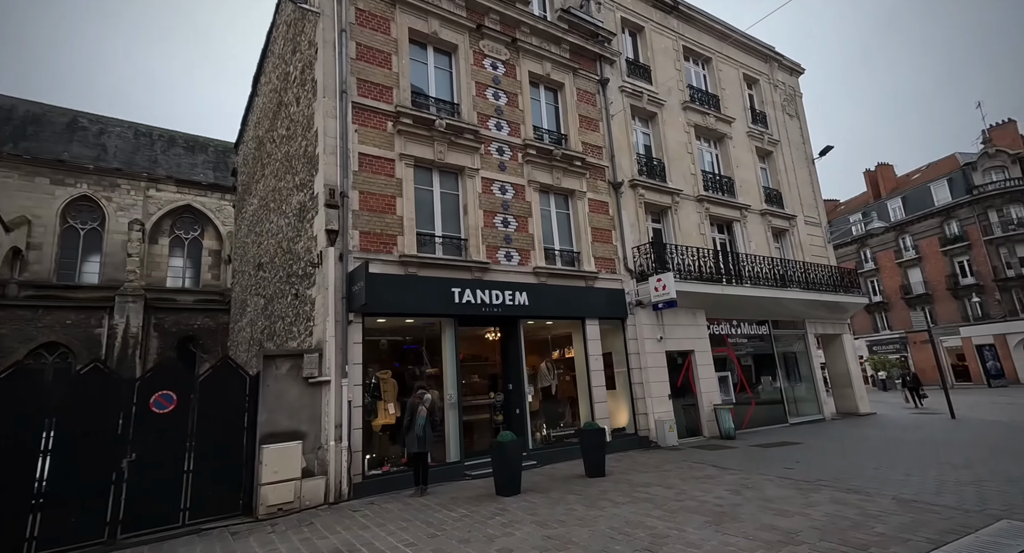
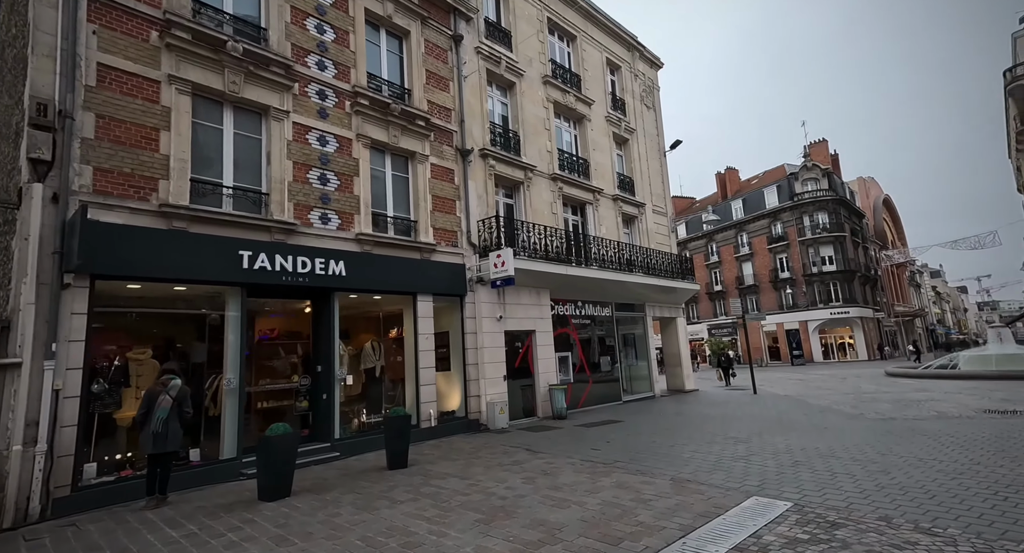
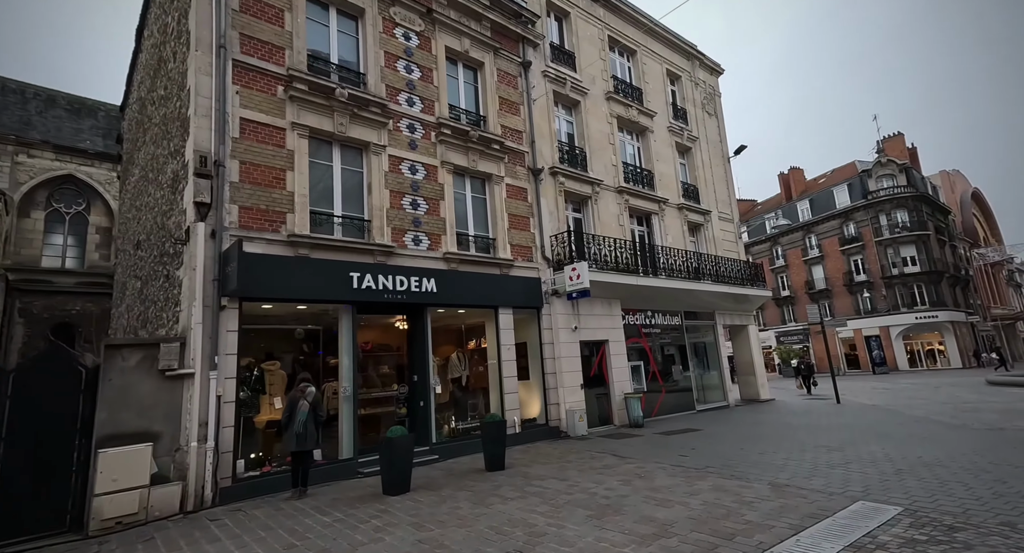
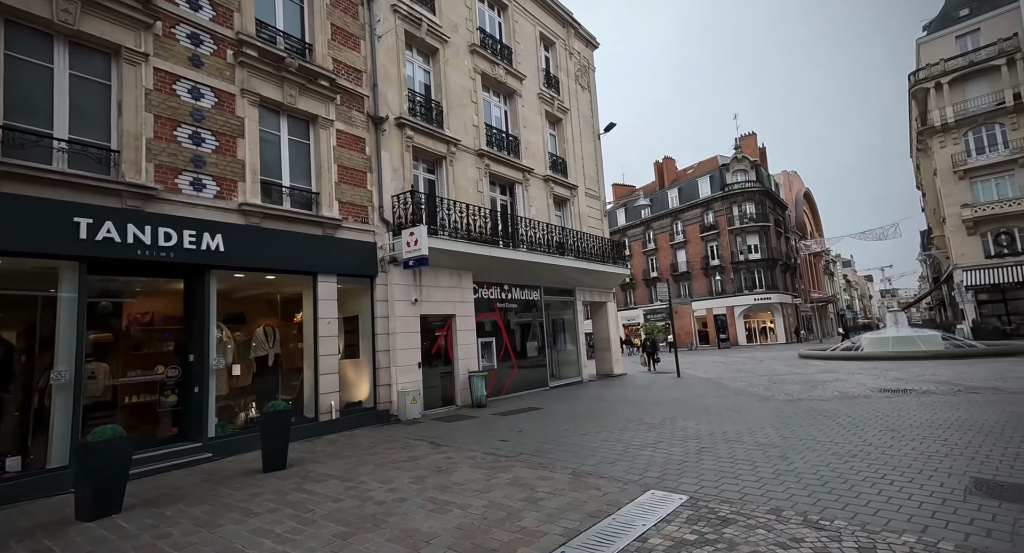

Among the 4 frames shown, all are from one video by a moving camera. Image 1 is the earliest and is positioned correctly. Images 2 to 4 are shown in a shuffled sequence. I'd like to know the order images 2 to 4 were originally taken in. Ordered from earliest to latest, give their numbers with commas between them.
3, 2, 4
